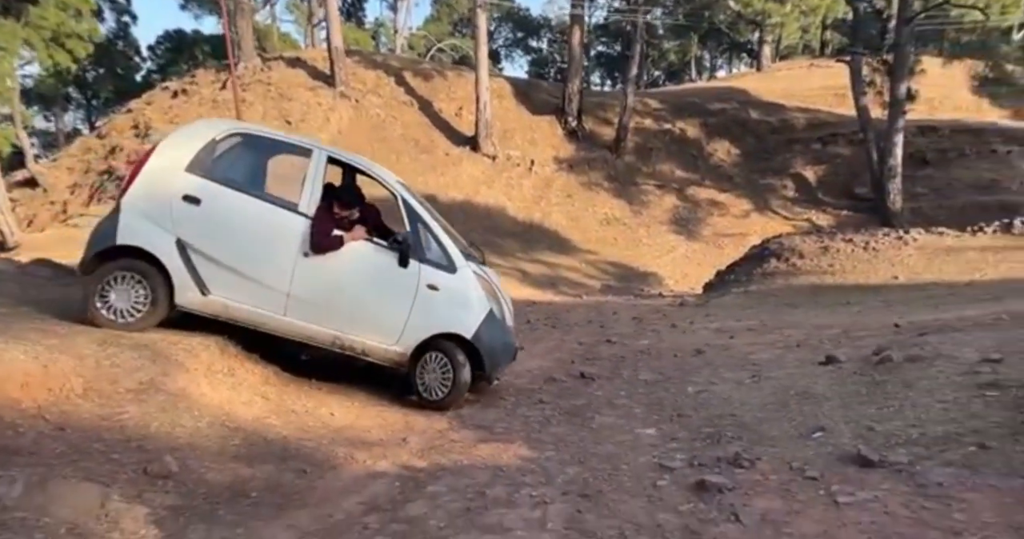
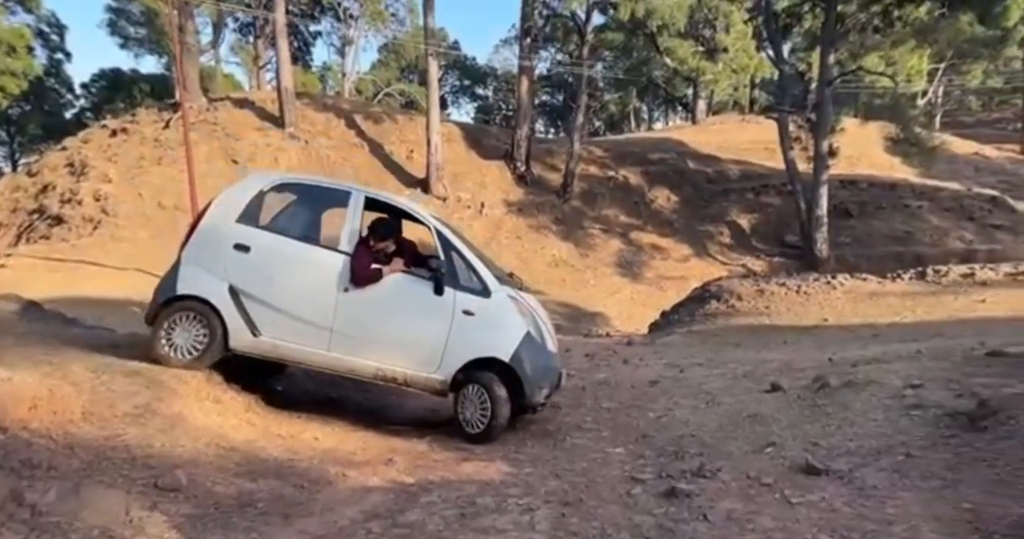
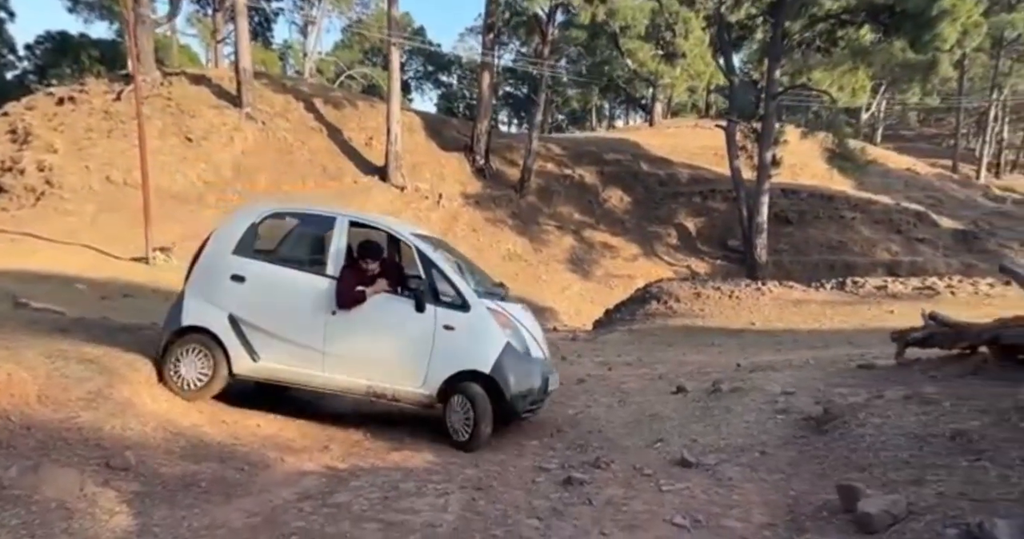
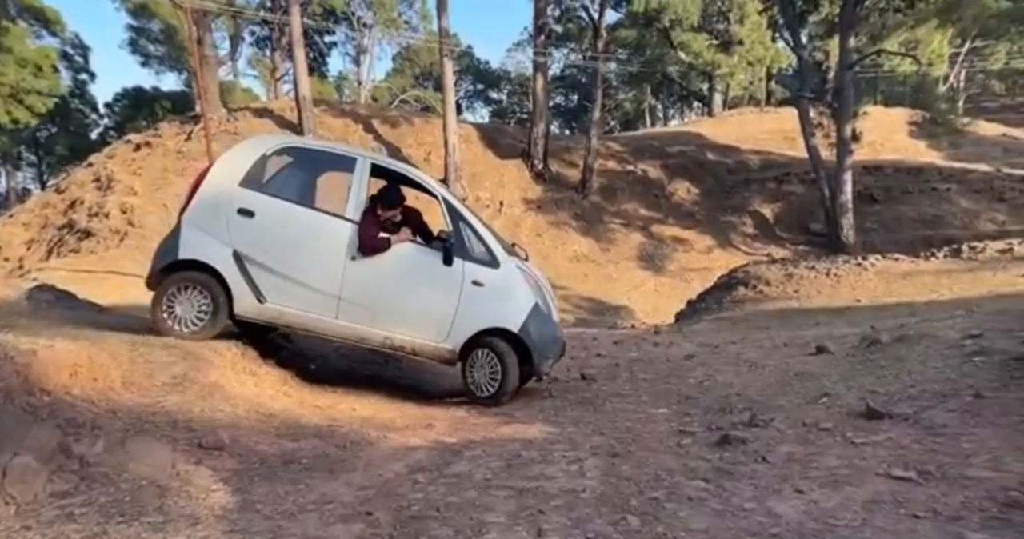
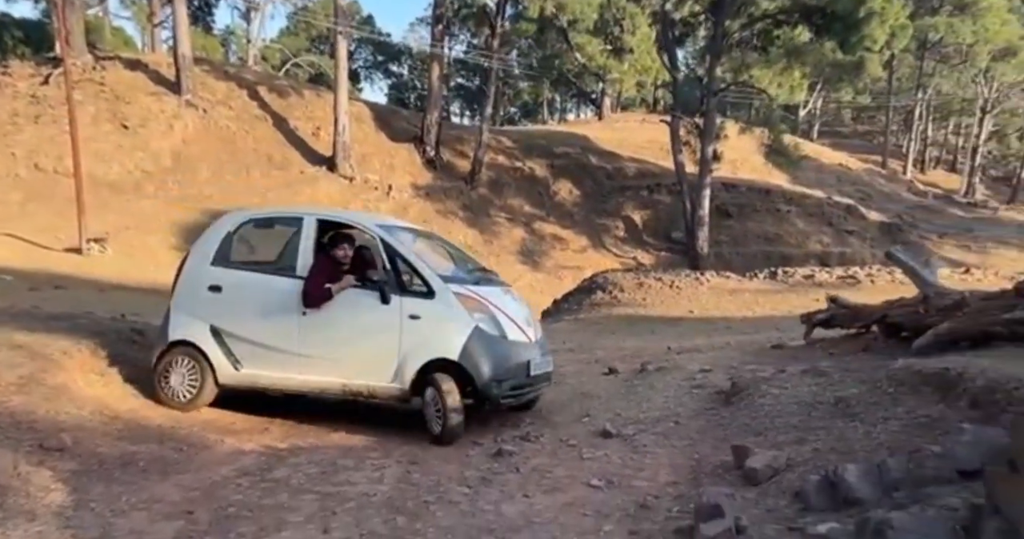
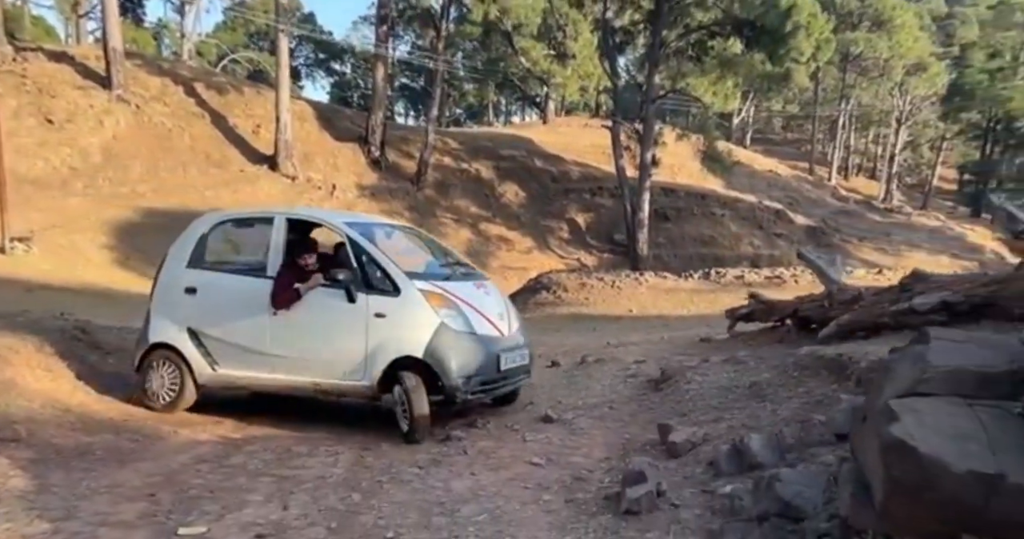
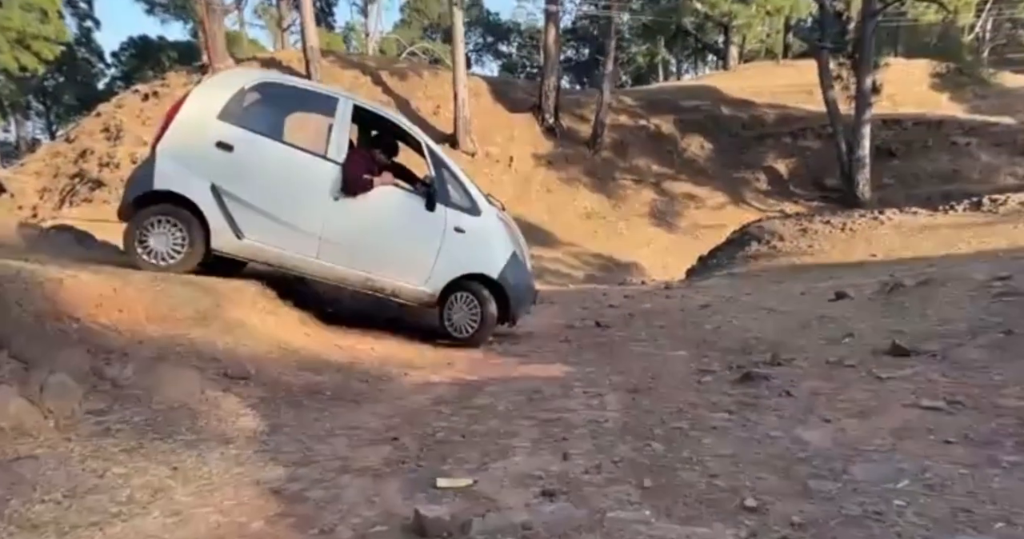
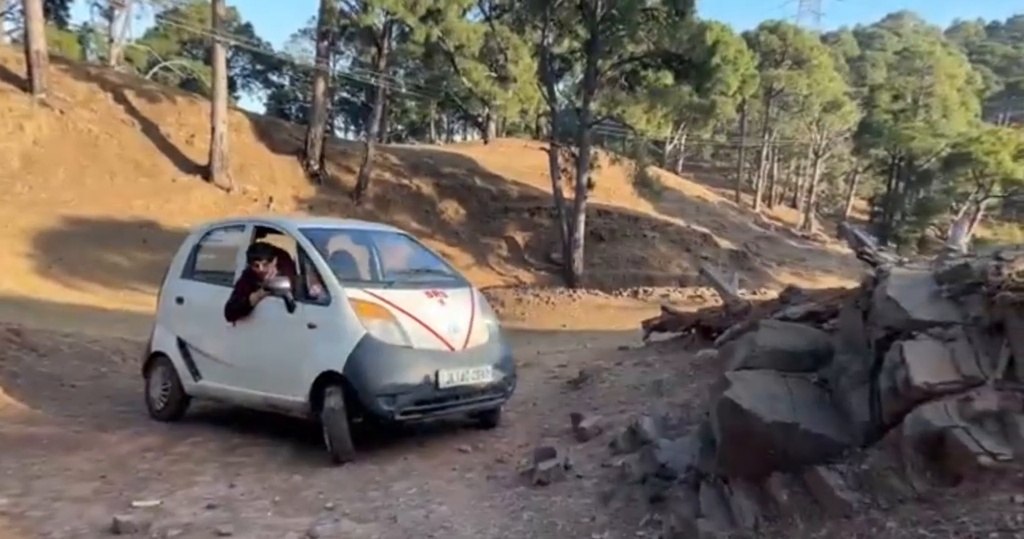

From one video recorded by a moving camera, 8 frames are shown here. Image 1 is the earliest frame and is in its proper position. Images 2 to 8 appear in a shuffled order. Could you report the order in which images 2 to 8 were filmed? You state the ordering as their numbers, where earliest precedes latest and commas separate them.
7, 4, 2, 3, 5, 6, 8
